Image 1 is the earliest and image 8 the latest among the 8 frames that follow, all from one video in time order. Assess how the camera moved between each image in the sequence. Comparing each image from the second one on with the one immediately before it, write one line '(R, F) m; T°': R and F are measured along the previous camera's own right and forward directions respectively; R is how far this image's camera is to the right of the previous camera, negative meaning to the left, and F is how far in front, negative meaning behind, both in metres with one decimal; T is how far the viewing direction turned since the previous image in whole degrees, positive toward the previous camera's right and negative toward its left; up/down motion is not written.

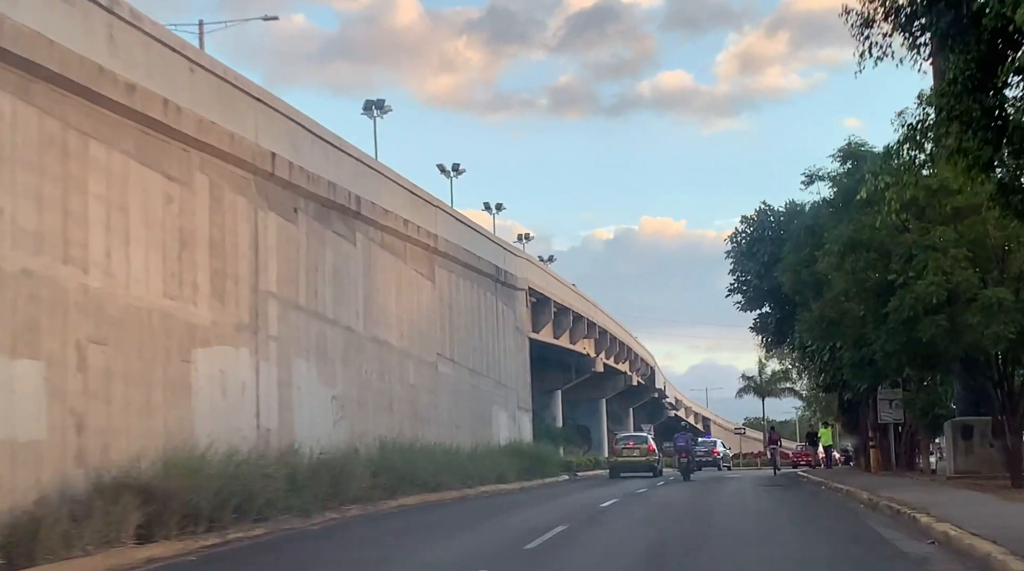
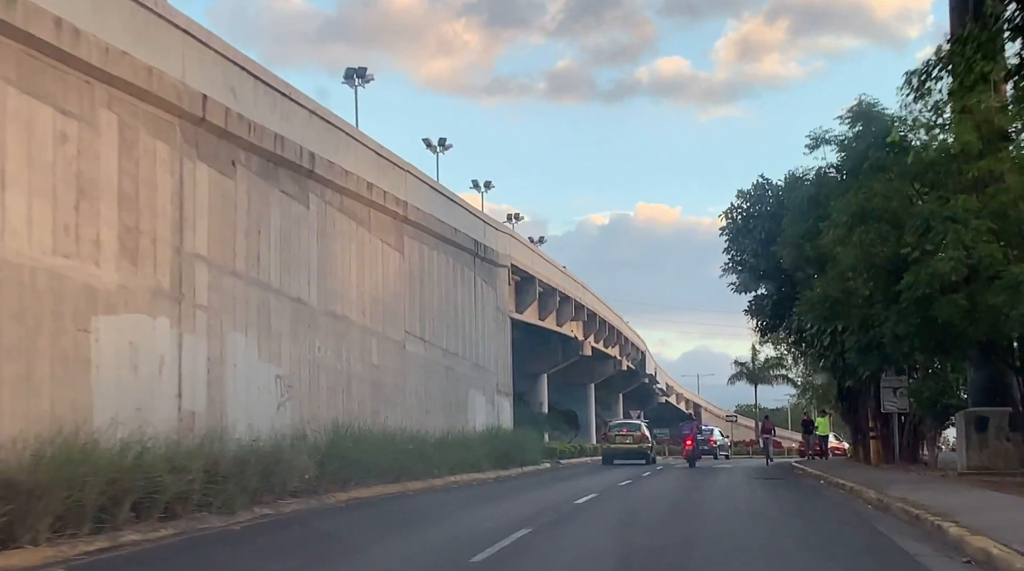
(+0.5, +2.7) m; 0°
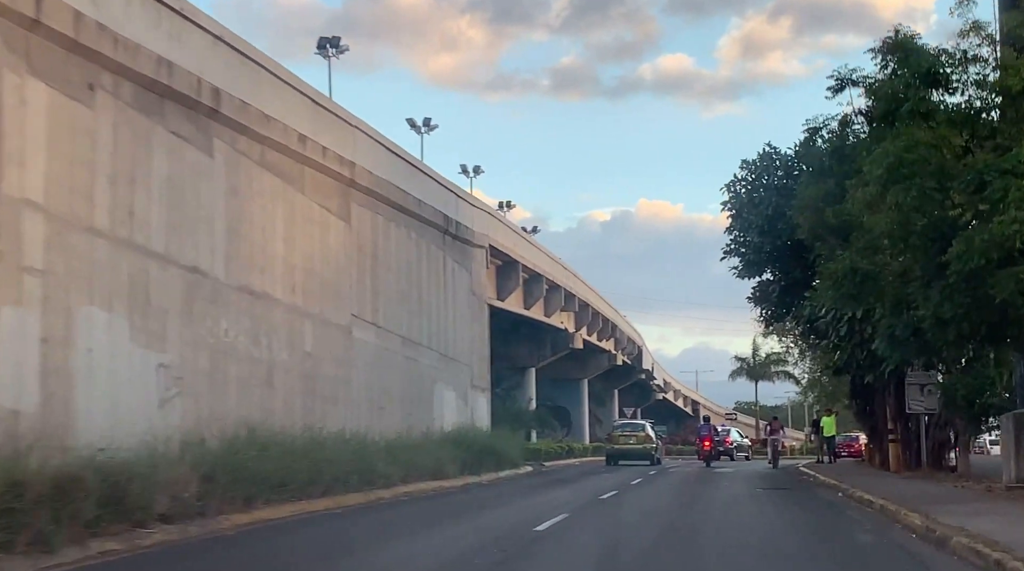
(+0.7, +4.7) m; 0°
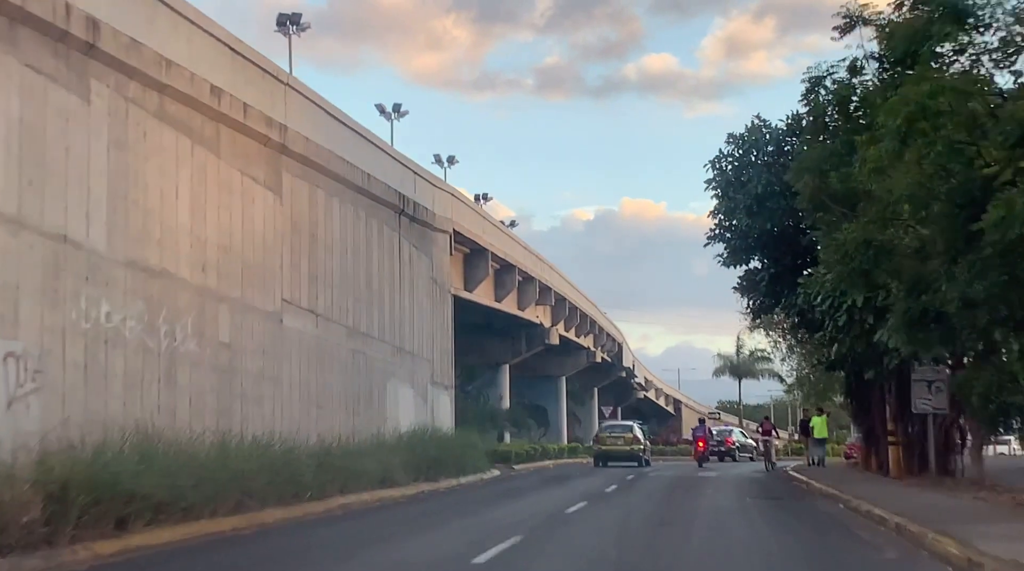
(+0.5, +3.4) m; +1°
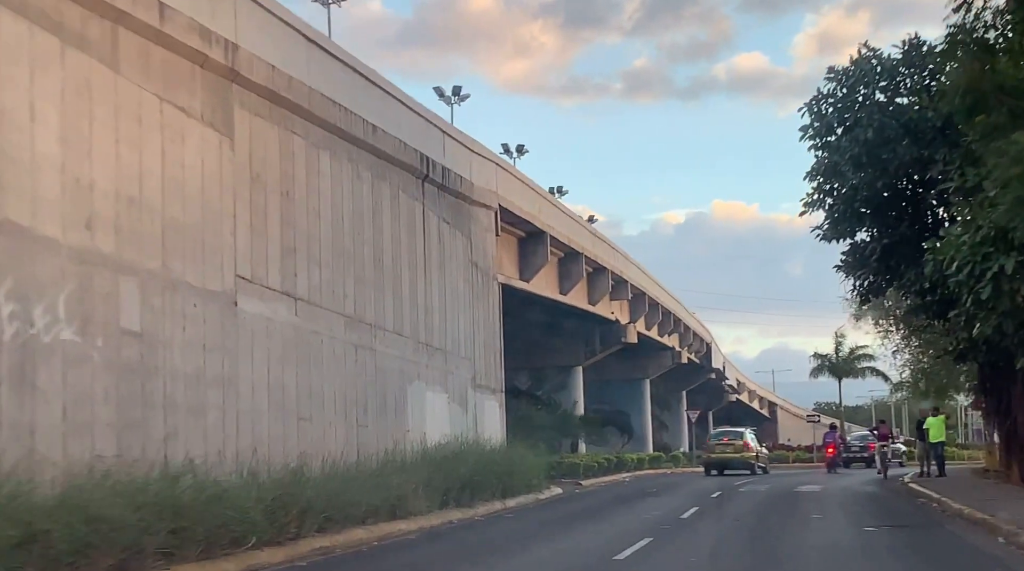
(+0.8, +6.0) m; -4°
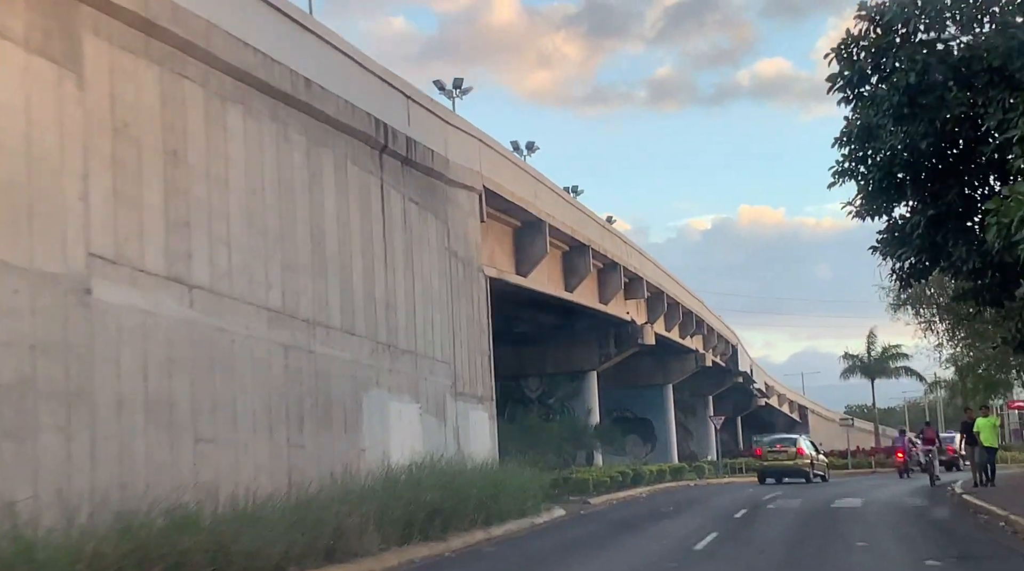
(+0.9, +4.3) m; -1°
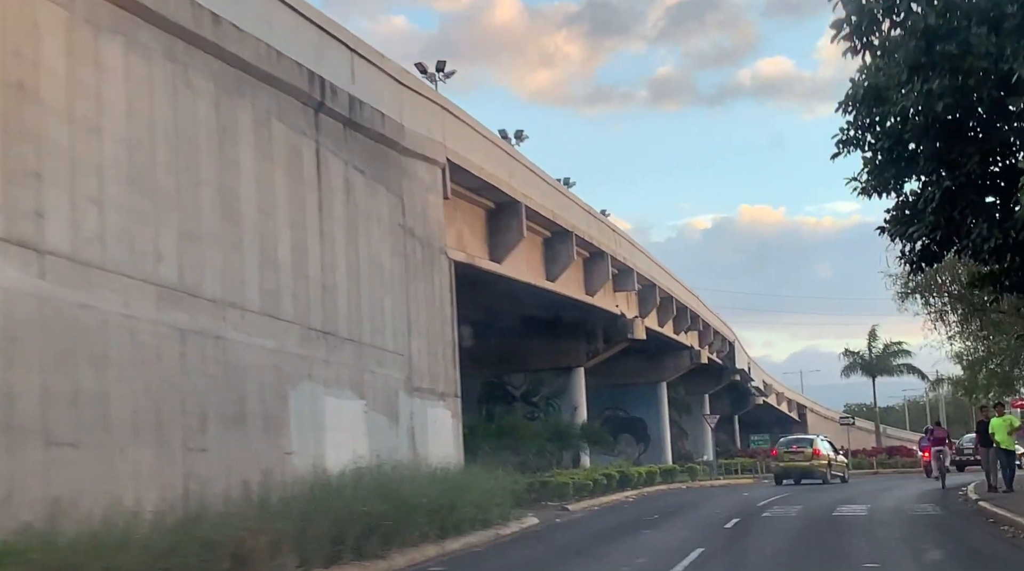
(+0.7, +3.0) m; 0°
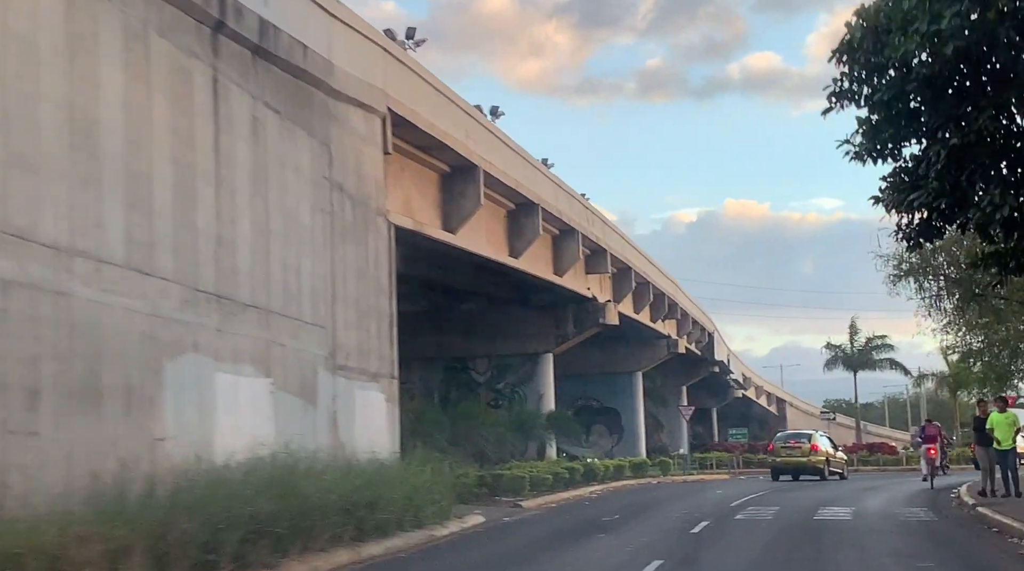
(+0.7, +3.1) m; +1°
